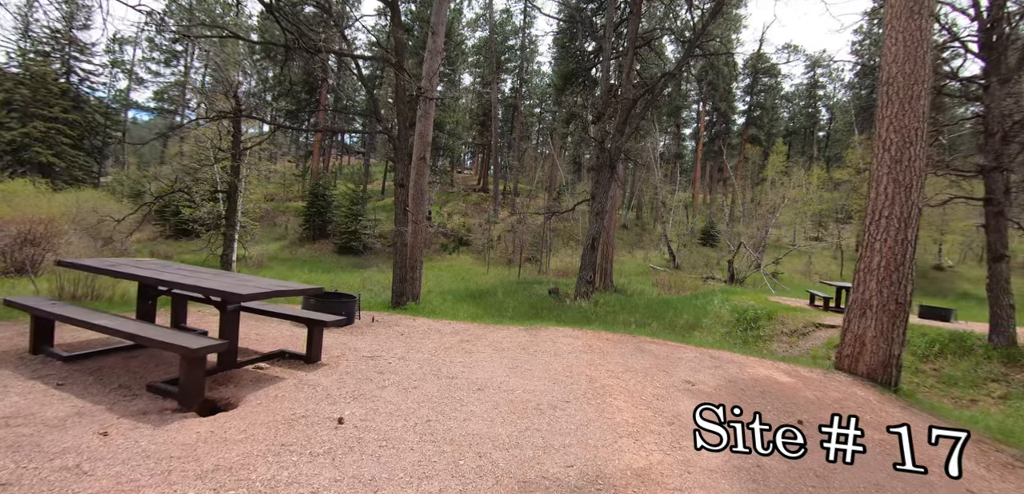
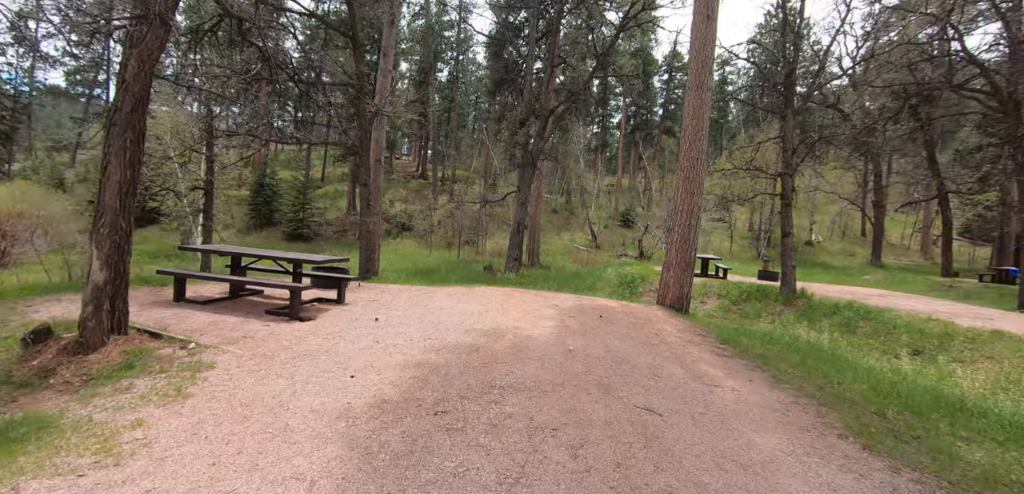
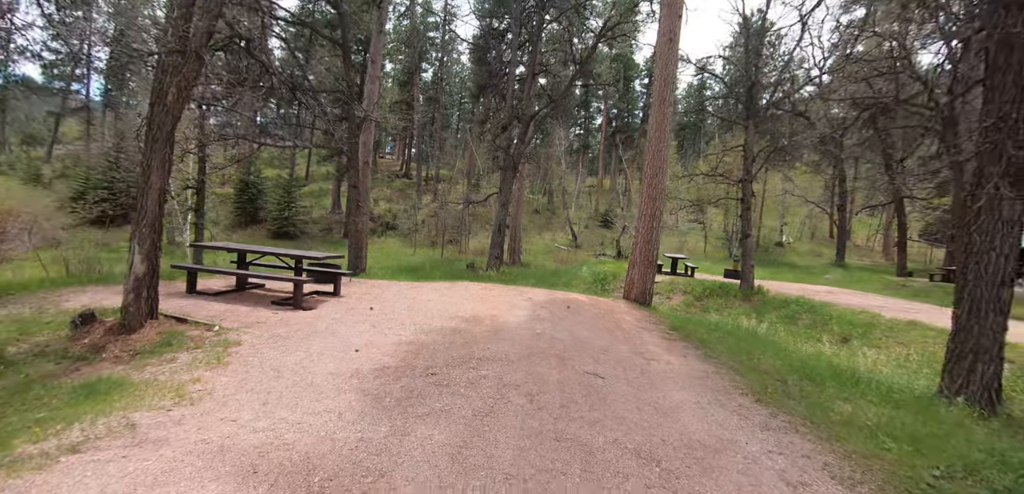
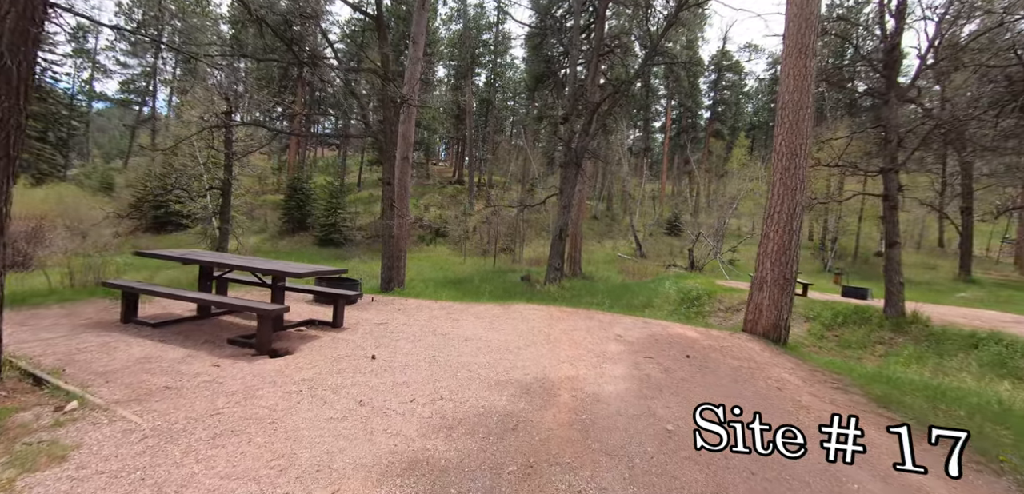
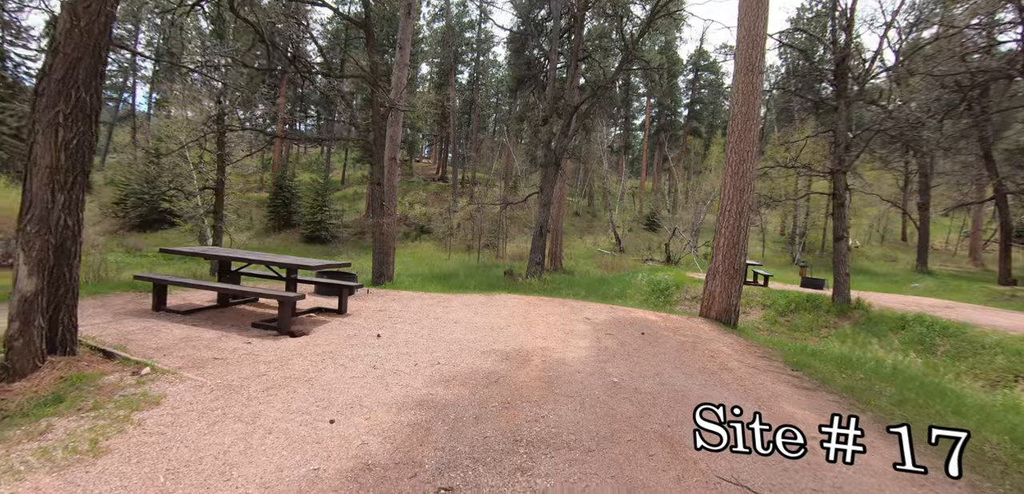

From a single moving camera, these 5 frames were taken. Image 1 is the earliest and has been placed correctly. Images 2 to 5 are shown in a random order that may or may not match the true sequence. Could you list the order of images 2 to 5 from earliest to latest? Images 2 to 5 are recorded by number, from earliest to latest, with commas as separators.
4, 5, 2, 3
